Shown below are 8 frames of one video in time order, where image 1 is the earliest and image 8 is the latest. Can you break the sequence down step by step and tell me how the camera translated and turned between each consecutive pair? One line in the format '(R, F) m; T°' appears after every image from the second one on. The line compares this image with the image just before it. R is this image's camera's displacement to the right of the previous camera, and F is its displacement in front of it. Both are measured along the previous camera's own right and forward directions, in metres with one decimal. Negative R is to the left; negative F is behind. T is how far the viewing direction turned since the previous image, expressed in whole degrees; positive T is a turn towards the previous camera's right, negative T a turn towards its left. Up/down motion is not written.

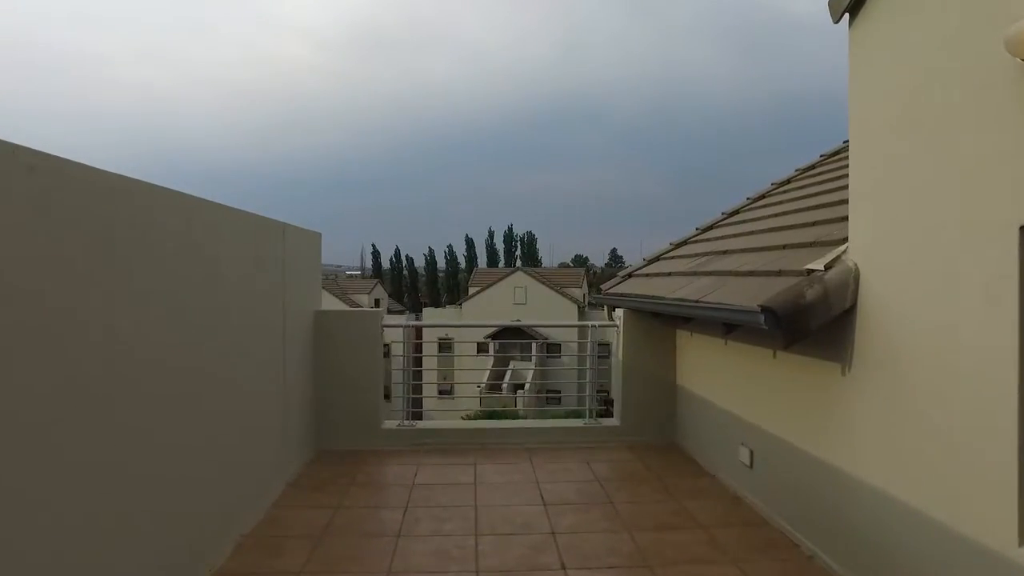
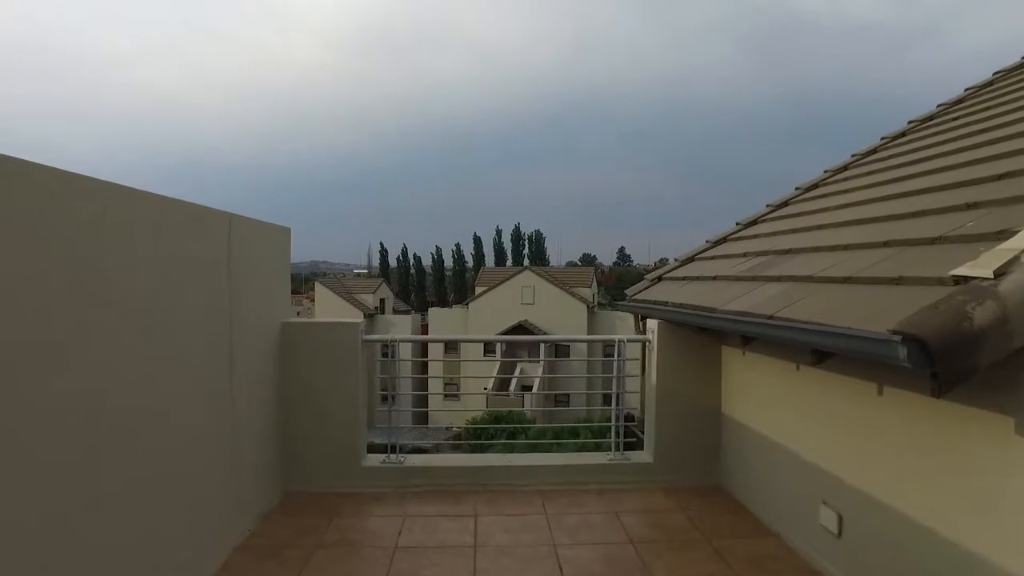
(0.0, +0.8) m; -1°
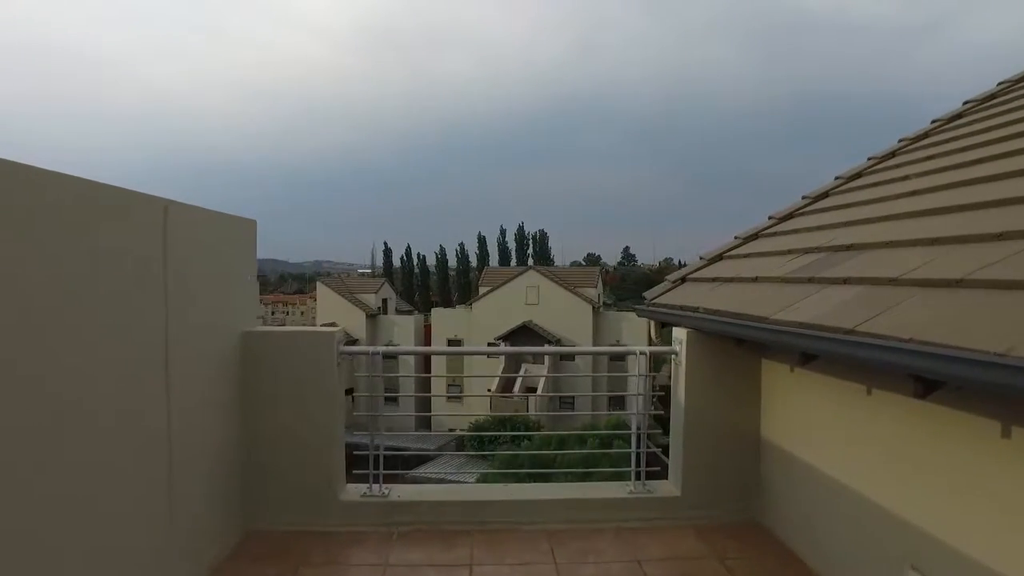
(0.0, +0.5) m; 0°
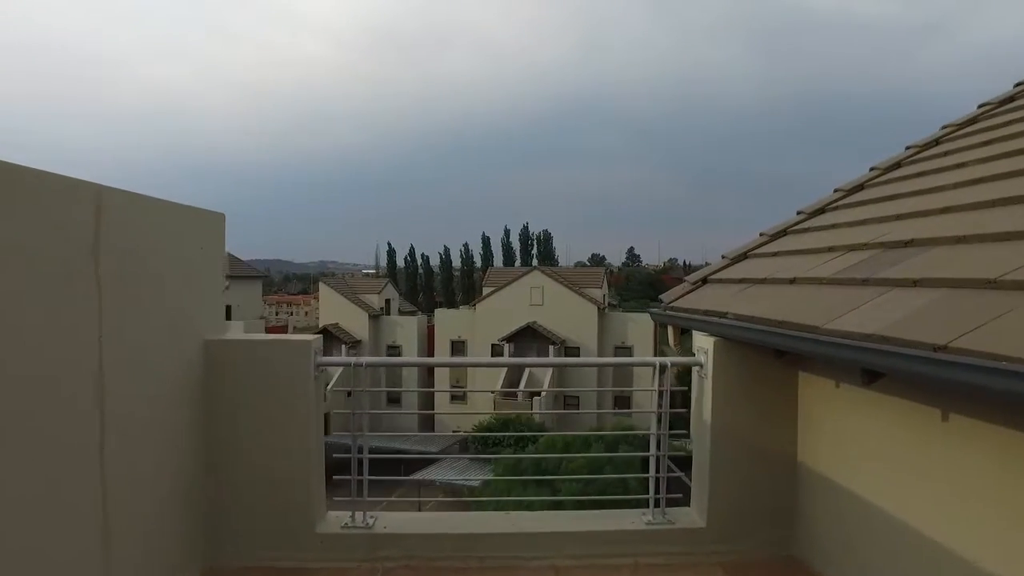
(0.0, +0.4) m; 0°
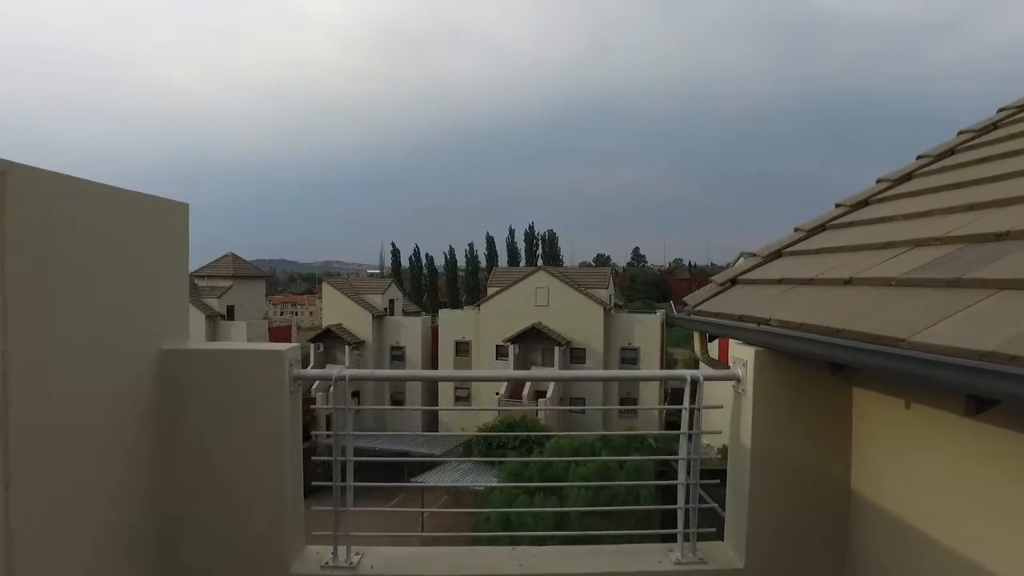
(0.0, +0.4) m; 0°
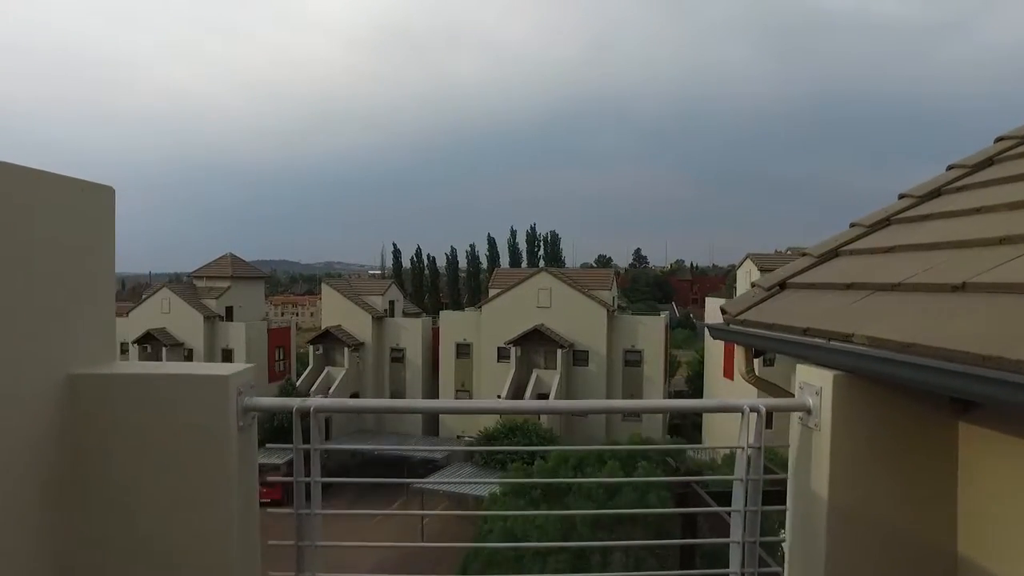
(0.0, +0.5) m; 0°
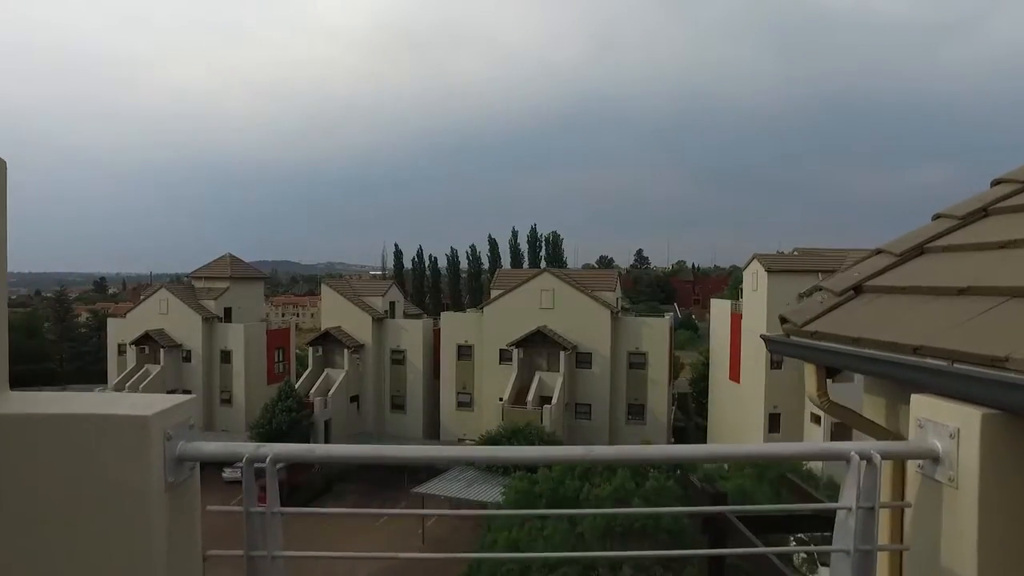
(-0.1, +0.5) m; 0°
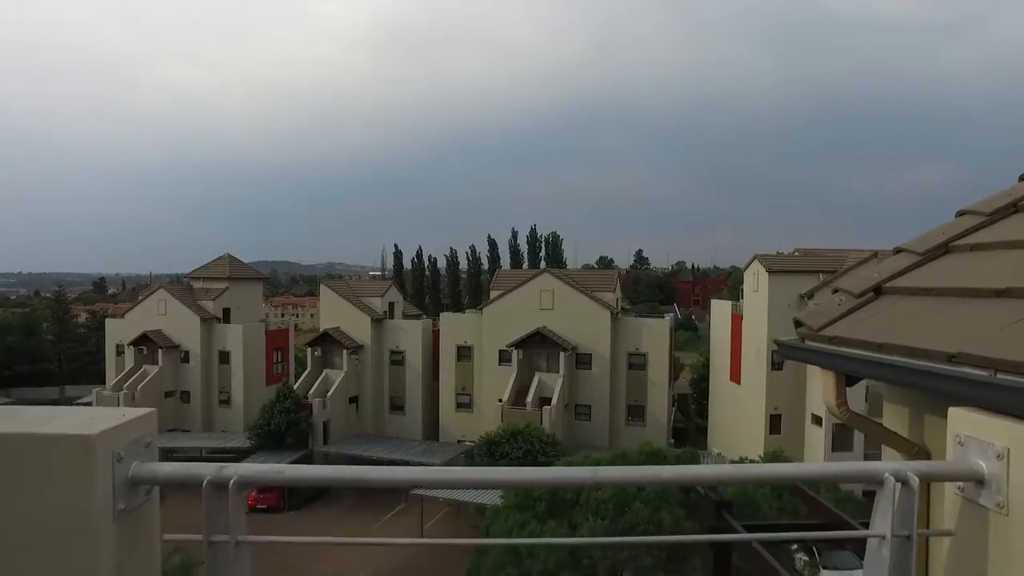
(0.0, +0.2) m; 0°
